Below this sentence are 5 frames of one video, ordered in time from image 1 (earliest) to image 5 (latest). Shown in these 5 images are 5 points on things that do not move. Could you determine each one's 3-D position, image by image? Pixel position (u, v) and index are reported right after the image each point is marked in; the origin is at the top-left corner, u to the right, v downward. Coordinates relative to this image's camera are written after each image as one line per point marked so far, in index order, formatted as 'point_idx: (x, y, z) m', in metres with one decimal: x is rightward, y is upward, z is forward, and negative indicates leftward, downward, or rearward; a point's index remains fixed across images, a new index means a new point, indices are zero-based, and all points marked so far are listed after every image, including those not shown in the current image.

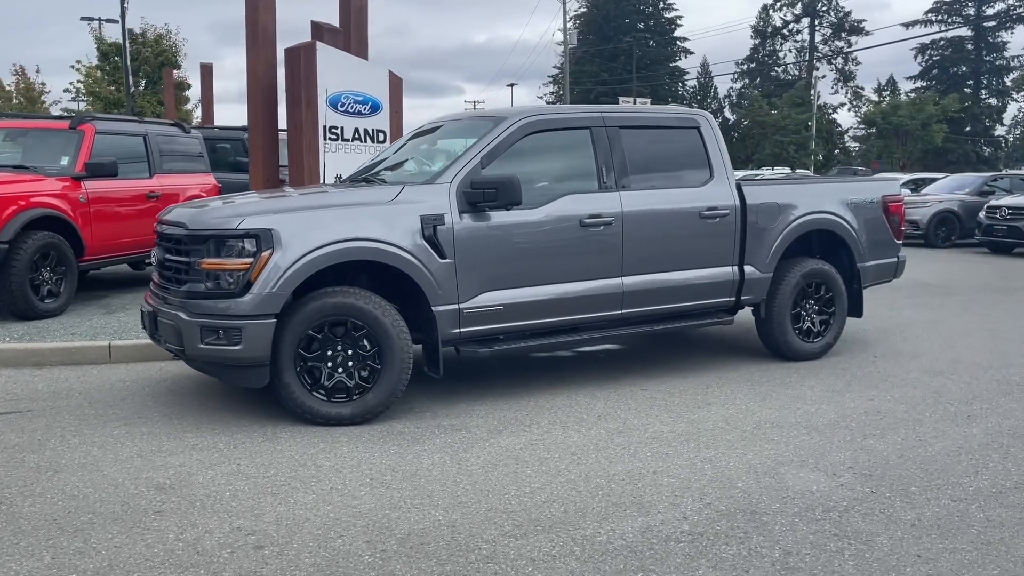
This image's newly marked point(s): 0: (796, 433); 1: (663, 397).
0: (+1.7, -0.9, +5.3) m
1: (+1.1, -0.8, +6.2) m
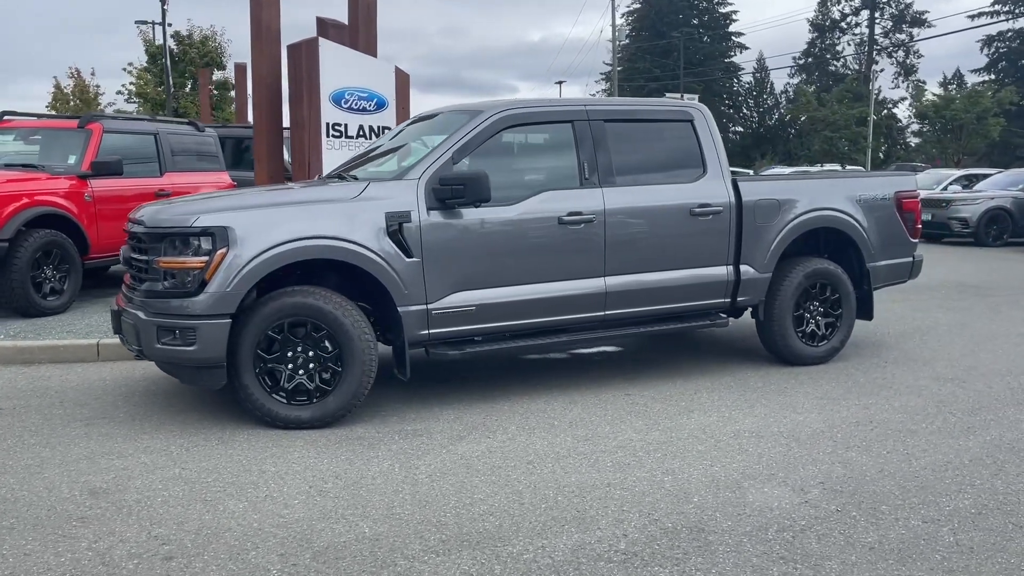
0: (+1.5, -0.9, +5.0) m
1: (+0.9, -0.8, +5.9) m
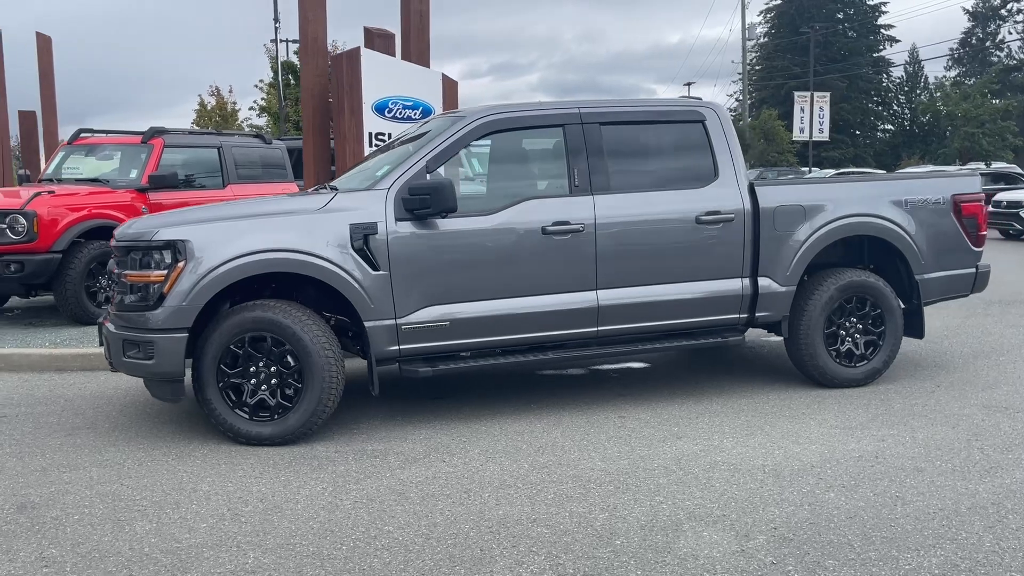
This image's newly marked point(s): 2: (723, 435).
0: (+1.2, -1.0, +4.5) m
1: (+0.7, -0.9, +5.5) m
2: (+1.3, -0.9, +5.3) m
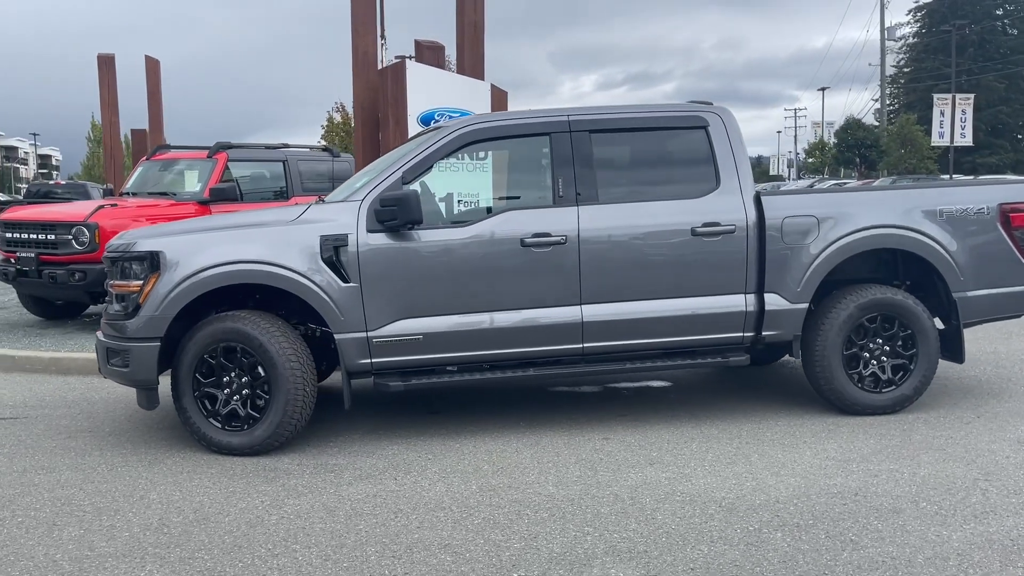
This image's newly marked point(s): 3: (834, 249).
0: (+0.9, -1.0, +4.1) m
1: (+0.6, -1.0, +5.2) m
2: (+1.1, -1.0, +4.9) m
3: (+2.1, +0.3, +5.7) m
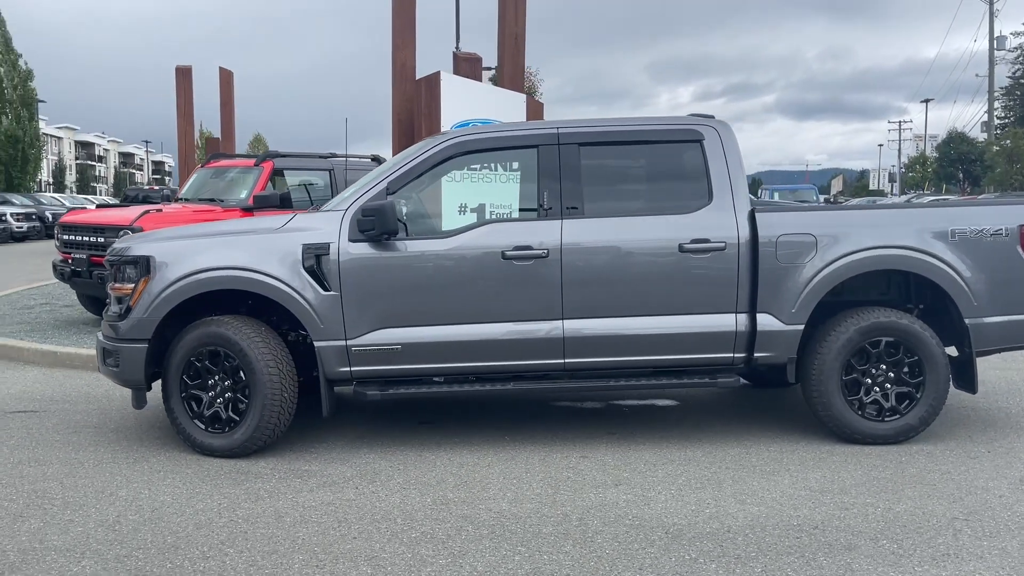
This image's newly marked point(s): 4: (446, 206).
0: (+0.6, -1.1, +4.0) m
1: (+0.4, -1.0, +5.1) m
2: (+0.8, -1.1, +4.8) m
3: (+2.0, +0.1, +5.4) m
4: (-0.5, +0.6, +5.5) m
